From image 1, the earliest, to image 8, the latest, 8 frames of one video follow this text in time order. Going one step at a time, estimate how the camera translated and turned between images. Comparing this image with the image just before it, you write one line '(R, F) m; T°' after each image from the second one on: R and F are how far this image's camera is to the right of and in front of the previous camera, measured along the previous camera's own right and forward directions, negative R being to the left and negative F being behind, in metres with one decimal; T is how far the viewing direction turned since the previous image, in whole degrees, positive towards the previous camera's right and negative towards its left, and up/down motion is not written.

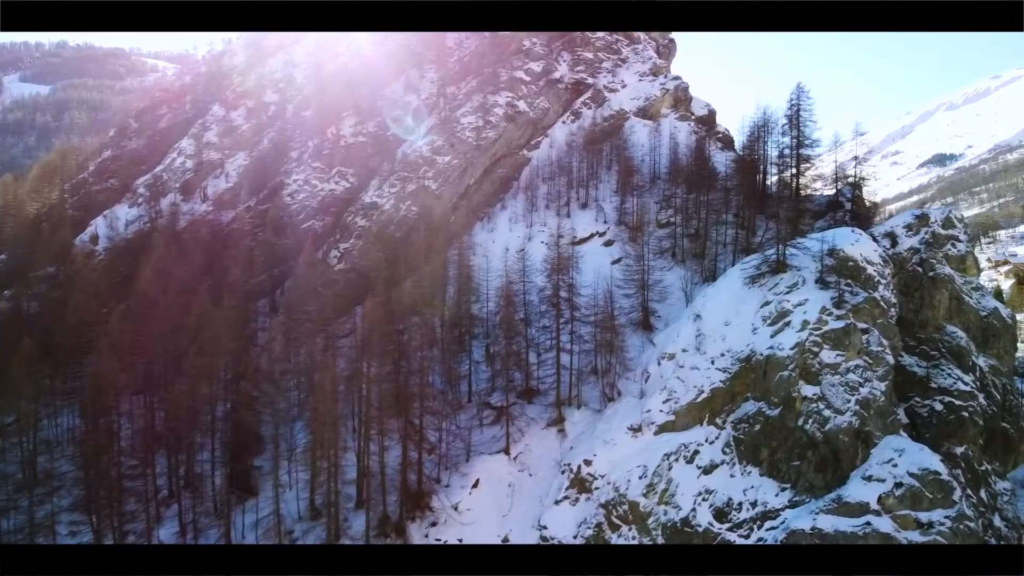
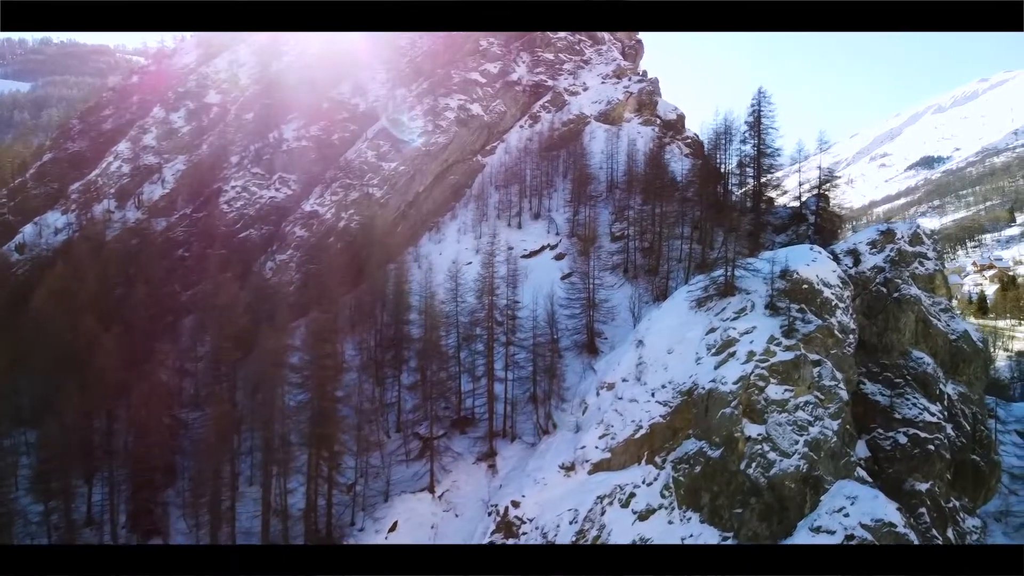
(+1.2, +1.5) m; +1°
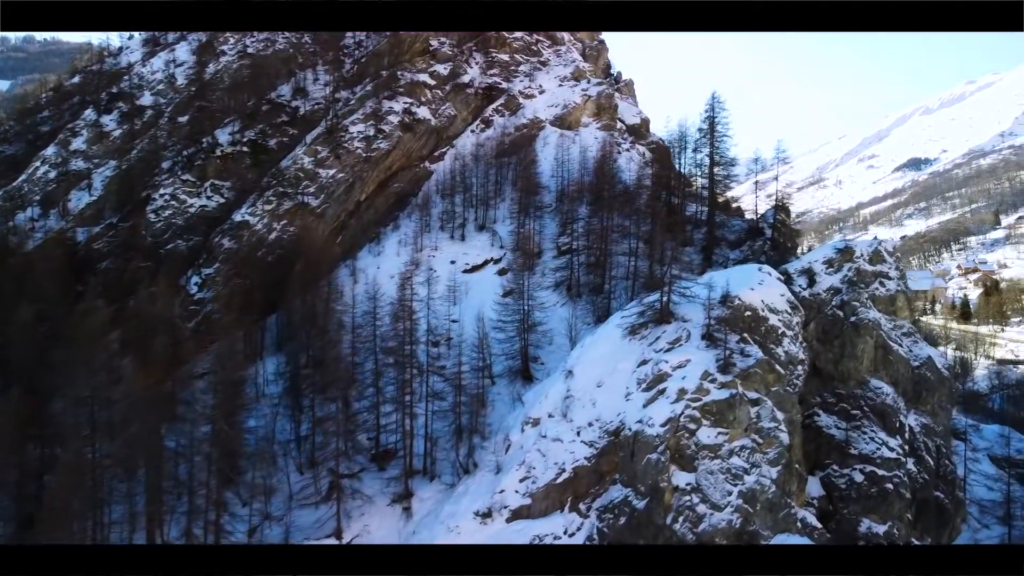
(+1.3, +1.5) m; +1°
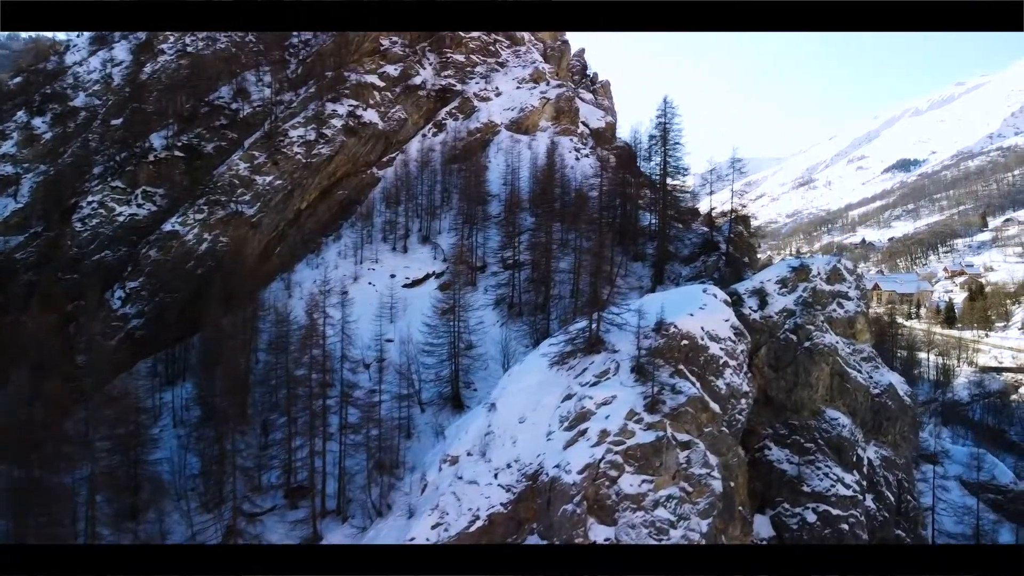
(+1.2, +1.3) m; +1°
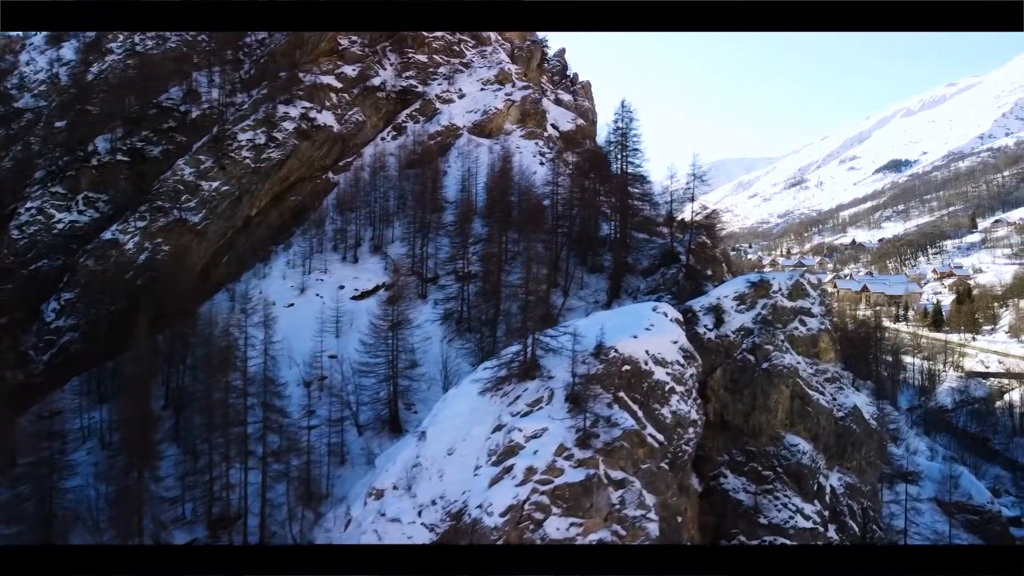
(+0.9, +1.0) m; 0°
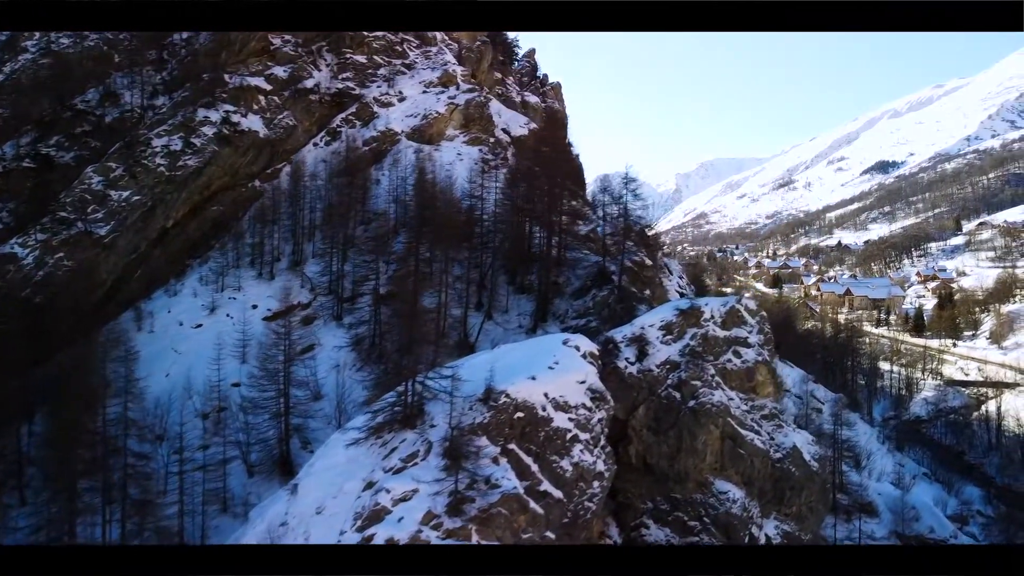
(+1.4, +1.5) m; +1°
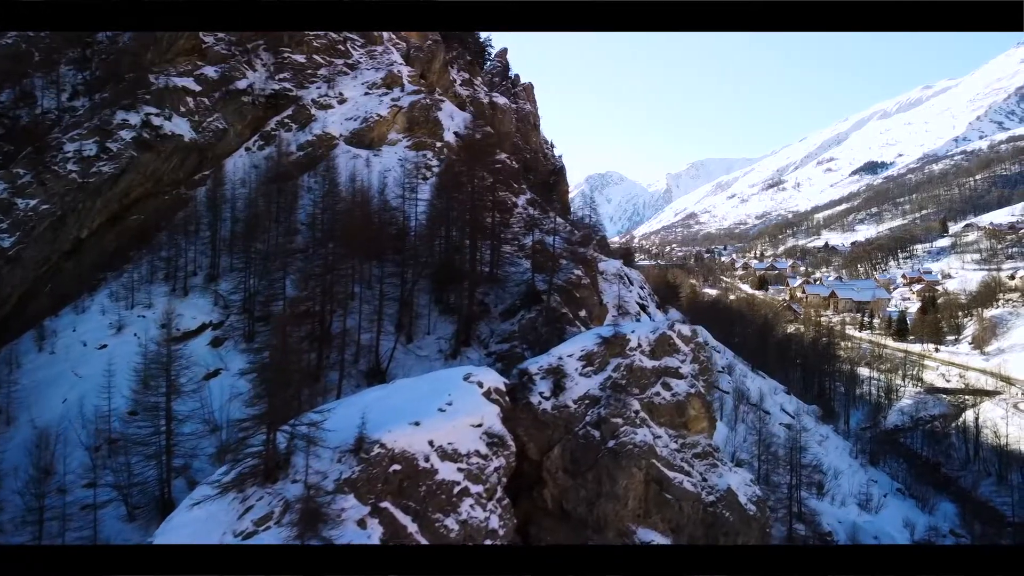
(+1.2, +1.3) m; +1°
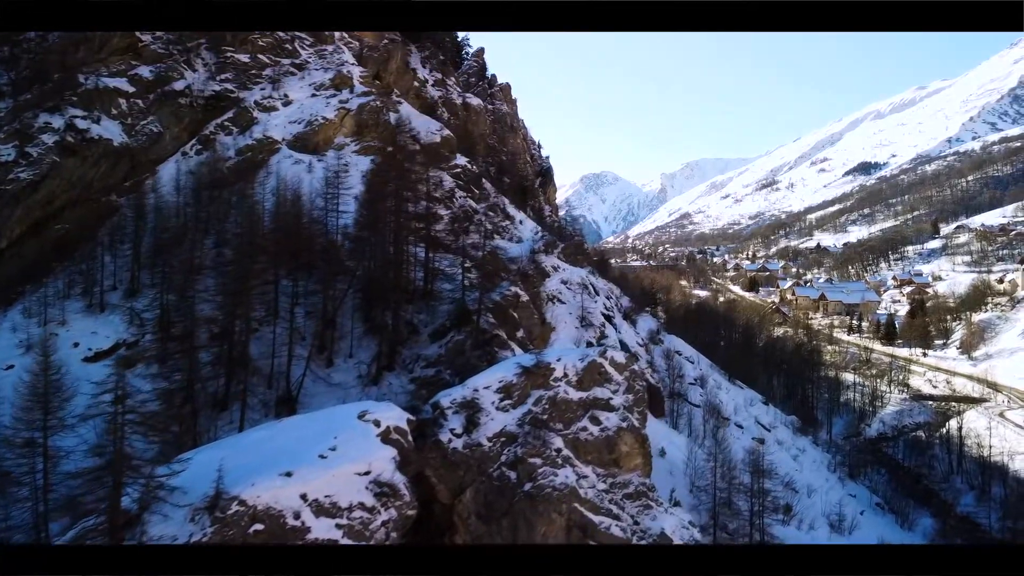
(+1.1, +1.1) m; 0°
